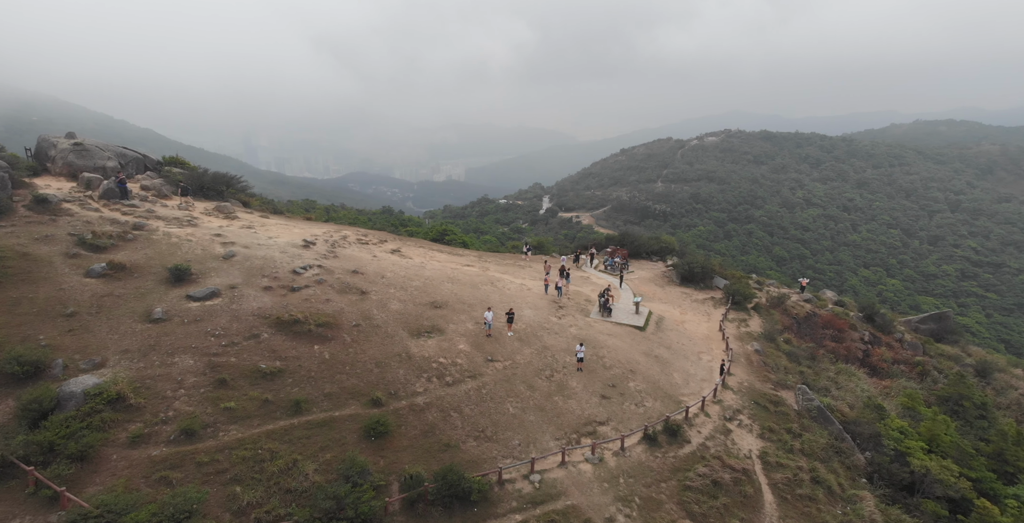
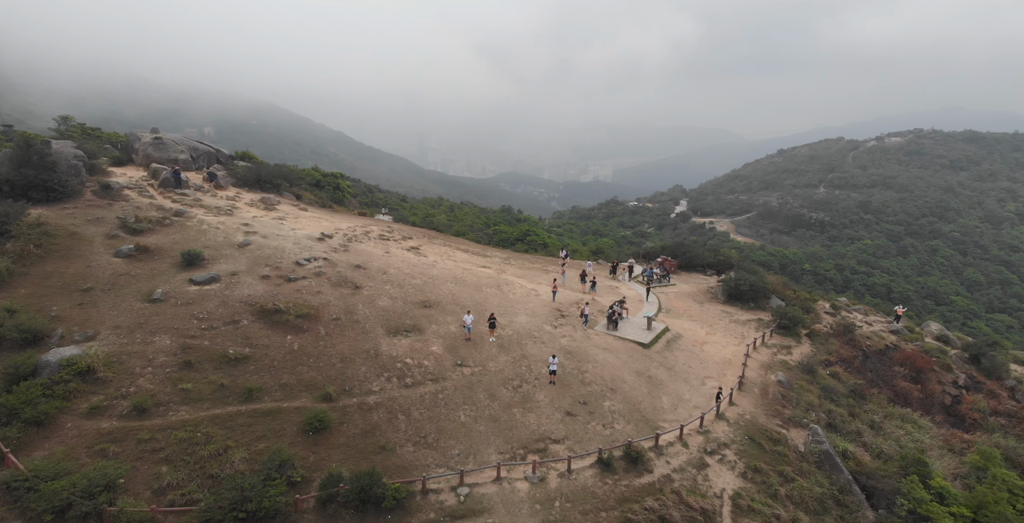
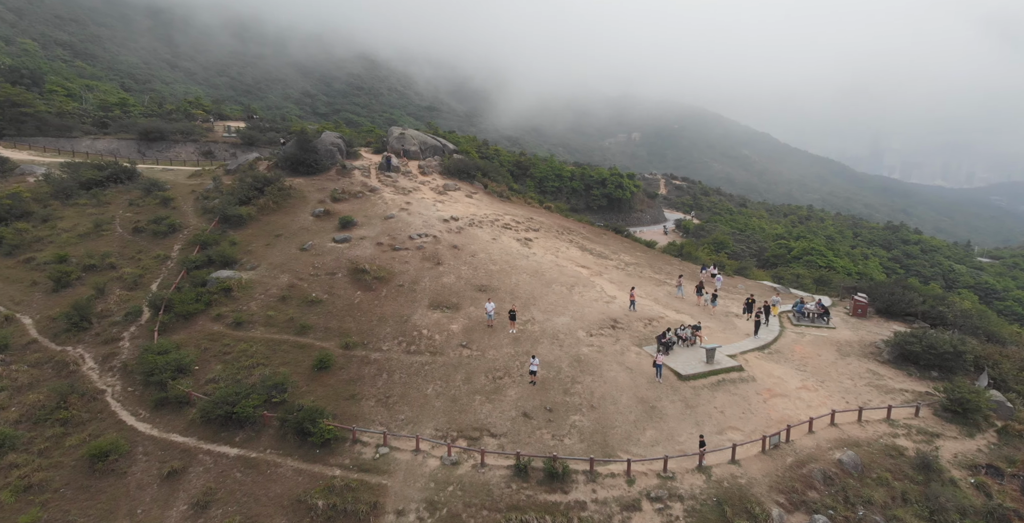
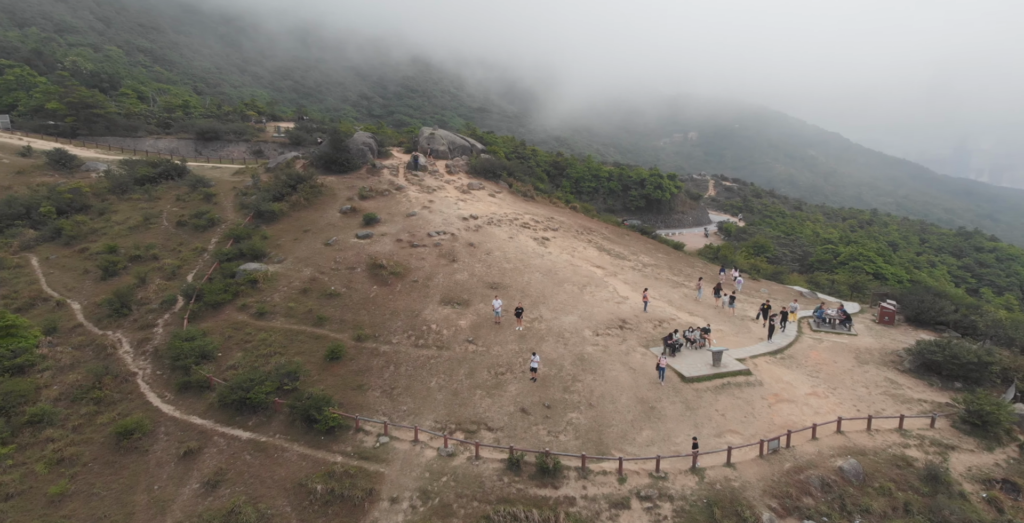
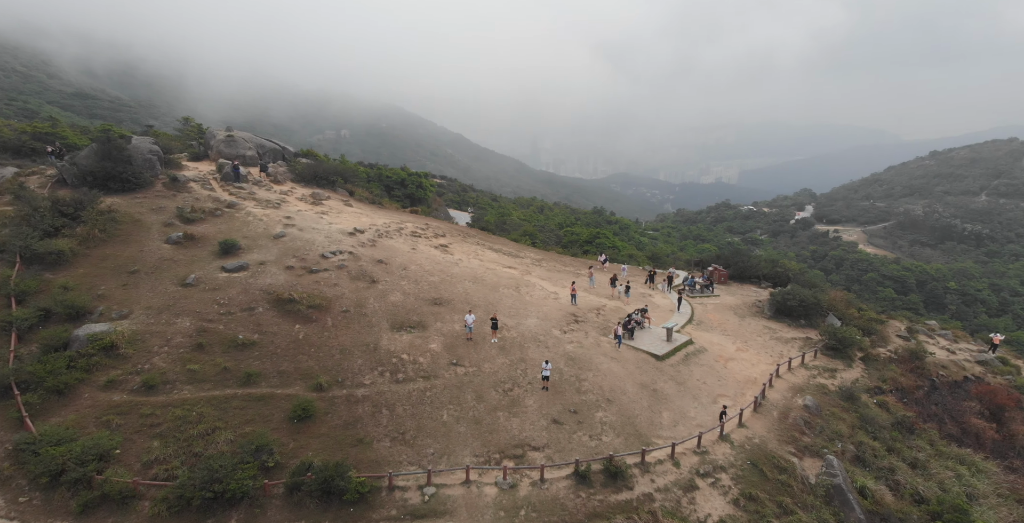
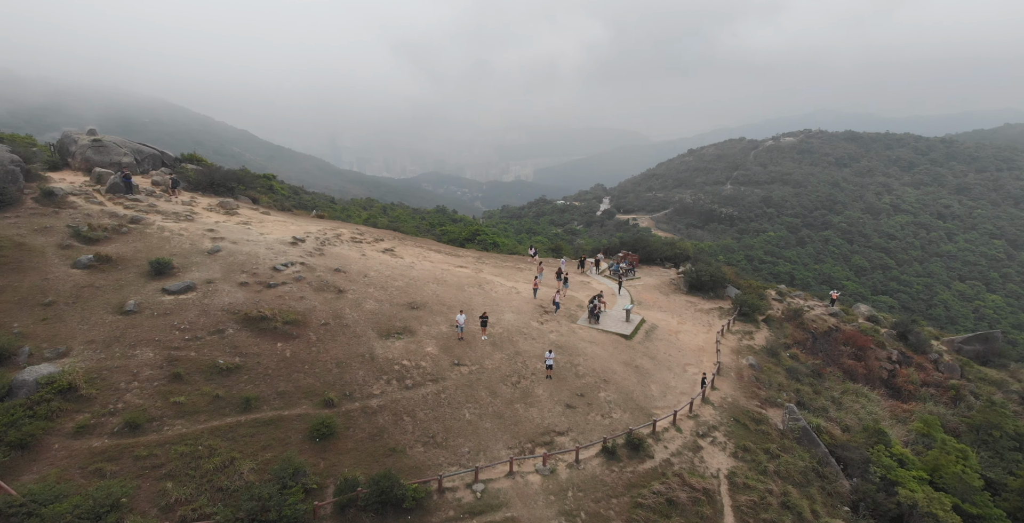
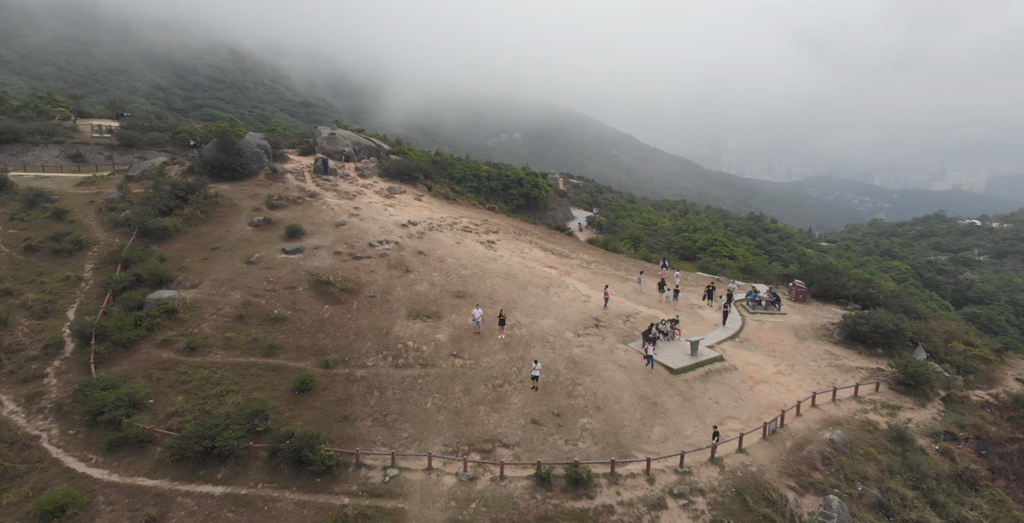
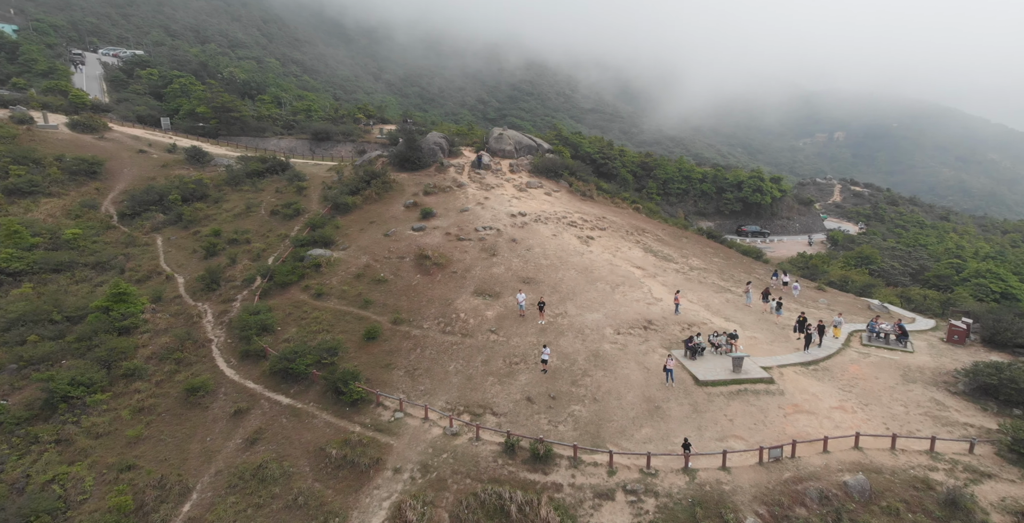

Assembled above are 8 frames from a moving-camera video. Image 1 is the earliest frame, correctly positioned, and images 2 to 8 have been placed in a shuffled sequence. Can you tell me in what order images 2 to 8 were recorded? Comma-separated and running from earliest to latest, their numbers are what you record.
6, 2, 5, 7, 3, 4, 8
